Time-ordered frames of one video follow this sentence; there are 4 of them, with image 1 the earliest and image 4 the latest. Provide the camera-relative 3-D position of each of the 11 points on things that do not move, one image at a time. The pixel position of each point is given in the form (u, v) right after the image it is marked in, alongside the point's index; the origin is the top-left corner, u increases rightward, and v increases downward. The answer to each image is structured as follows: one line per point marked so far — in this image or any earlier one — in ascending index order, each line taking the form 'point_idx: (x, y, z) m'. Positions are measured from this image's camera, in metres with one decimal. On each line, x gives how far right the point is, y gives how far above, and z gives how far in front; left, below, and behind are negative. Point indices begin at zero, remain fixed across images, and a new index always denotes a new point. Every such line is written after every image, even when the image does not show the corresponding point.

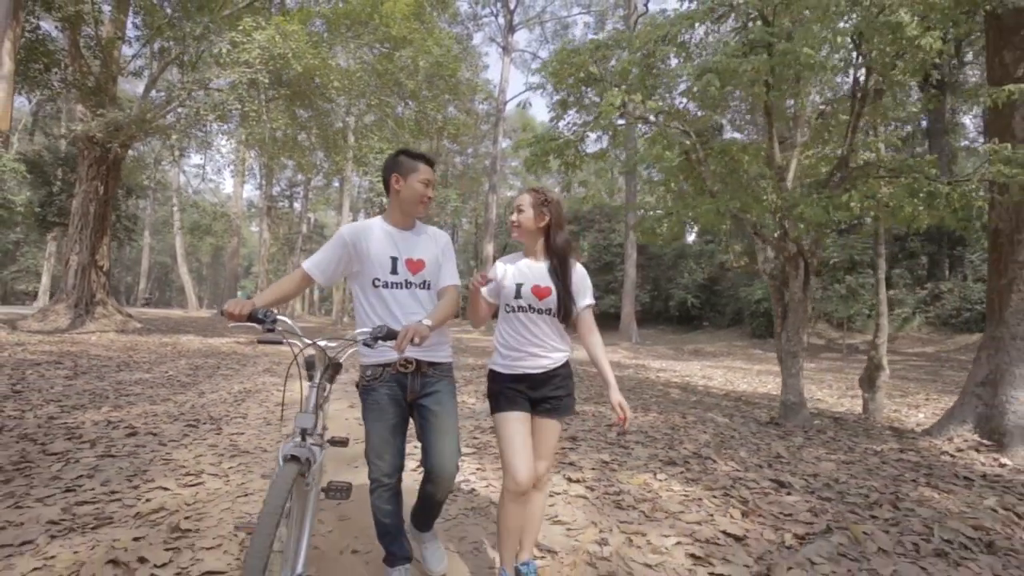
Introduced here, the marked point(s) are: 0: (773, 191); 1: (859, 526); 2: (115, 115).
0: (+2.7, +1.0, +6.4) m
1: (+1.4, -1.0, +2.7) m
2: (-7.3, +3.2, +11.3) m
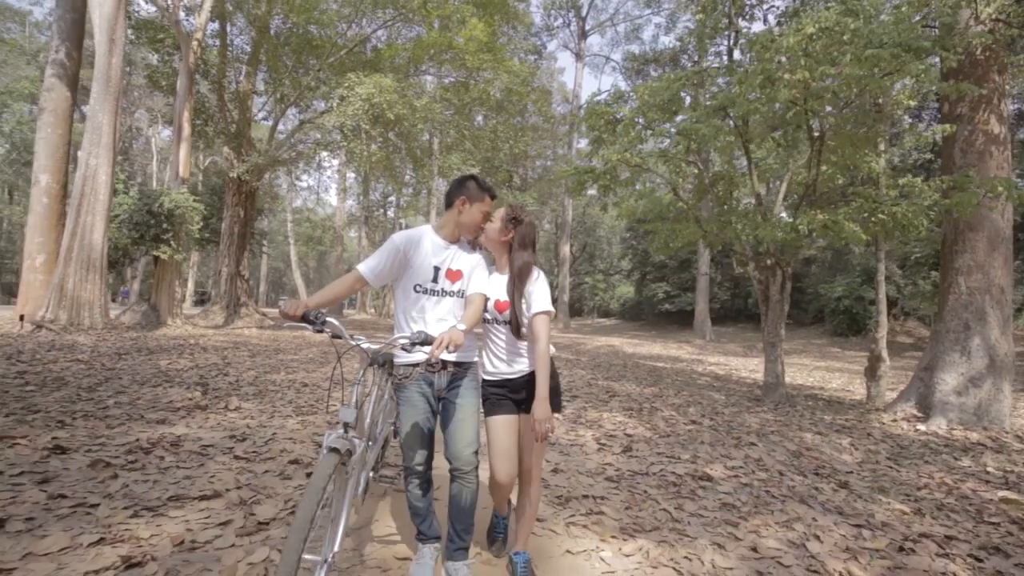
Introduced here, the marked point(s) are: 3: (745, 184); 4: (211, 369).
0: (+3.2, +1.0, +8.1) m
1: (+1.4, -1.1, +4.6) m
2: (-6.0, +3.1, +14.4) m
3: (+3.3, +1.5, +8.7) m
4: (-3.2, -0.9, +6.5) m
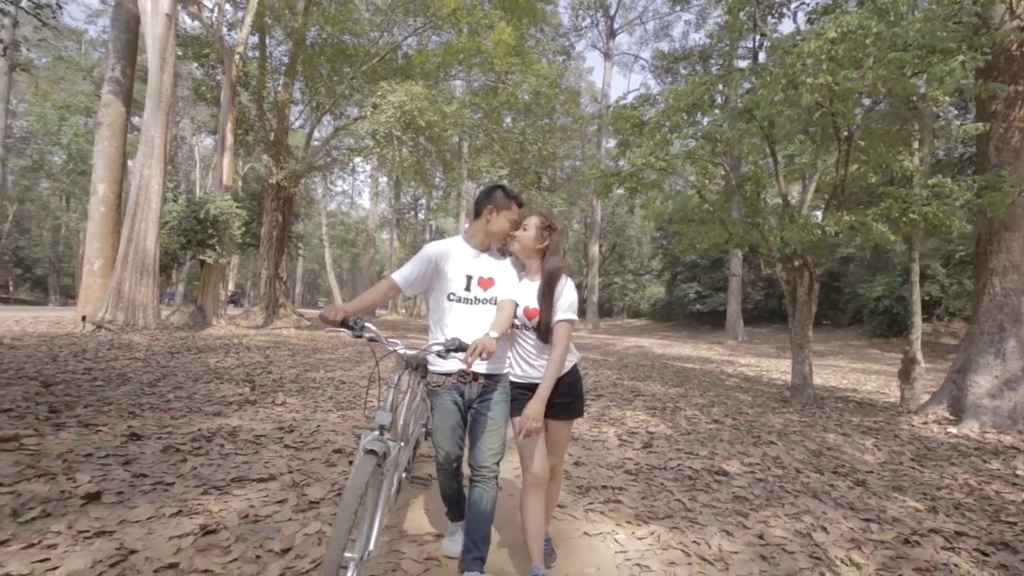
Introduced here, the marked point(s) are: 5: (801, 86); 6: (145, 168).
0: (+3.6, +0.9, +8.2) m
1: (+1.7, -1.1, +4.8) m
2: (-5.3, +3.0, +14.9) m
3: (+3.7, +1.5, +8.8) m
4: (-2.9, -0.9, +6.8) m
5: (+3.2, +2.2, +6.7) m
6: (-6.2, +2.0, +10.2) m
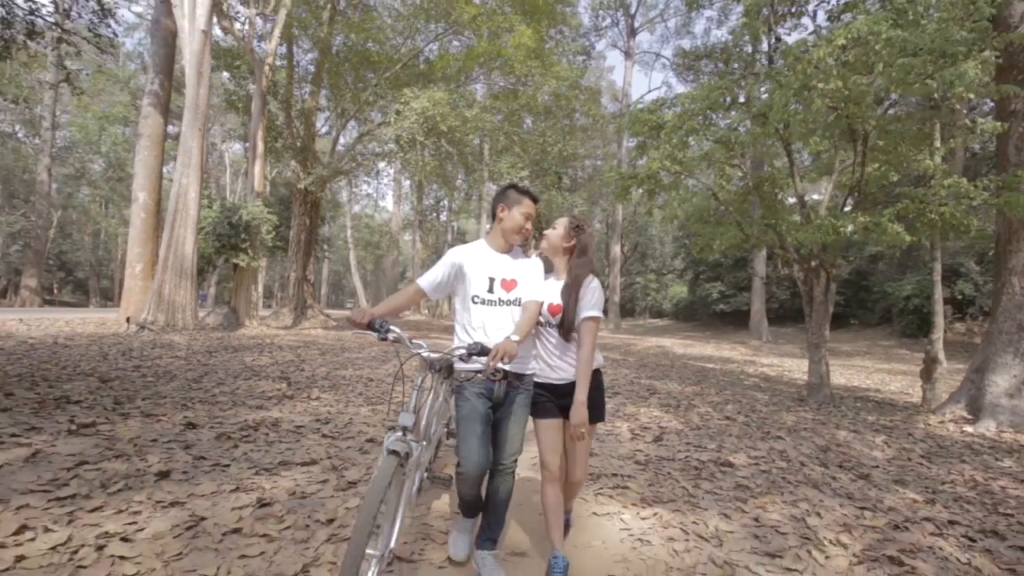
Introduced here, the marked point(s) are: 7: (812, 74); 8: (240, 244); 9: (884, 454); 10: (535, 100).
0: (+3.9, +0.9, +8.3) m
1: (+1.8, -1.1, +5.0) m
2: (-4.8, +3.0, +15.3) m
3: (+4.0, +1.4, +8.9) m
4: (-2.6, -0.9, +7.2) m
5: (+3.4, +2.2, +6.8) m
6: (-5.8, +2.0, +10.7) m
7: (+3.4, +2.4, +6.8) m
8: (-5.6, +0.9, +12.5) m
9: (+3.1, -1.4, +5.2) m
10: (+0.7, +5.0, +16.3) m
